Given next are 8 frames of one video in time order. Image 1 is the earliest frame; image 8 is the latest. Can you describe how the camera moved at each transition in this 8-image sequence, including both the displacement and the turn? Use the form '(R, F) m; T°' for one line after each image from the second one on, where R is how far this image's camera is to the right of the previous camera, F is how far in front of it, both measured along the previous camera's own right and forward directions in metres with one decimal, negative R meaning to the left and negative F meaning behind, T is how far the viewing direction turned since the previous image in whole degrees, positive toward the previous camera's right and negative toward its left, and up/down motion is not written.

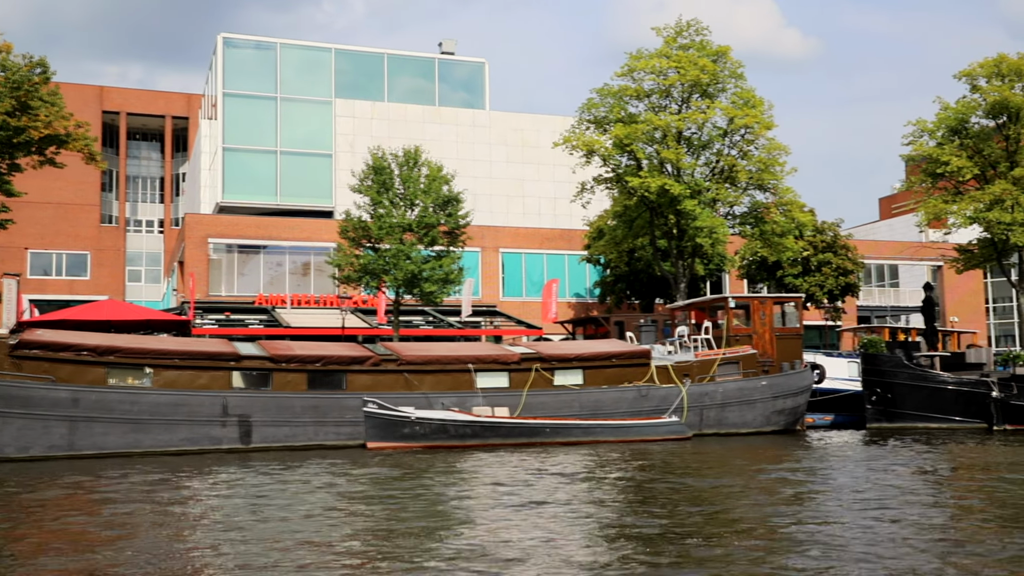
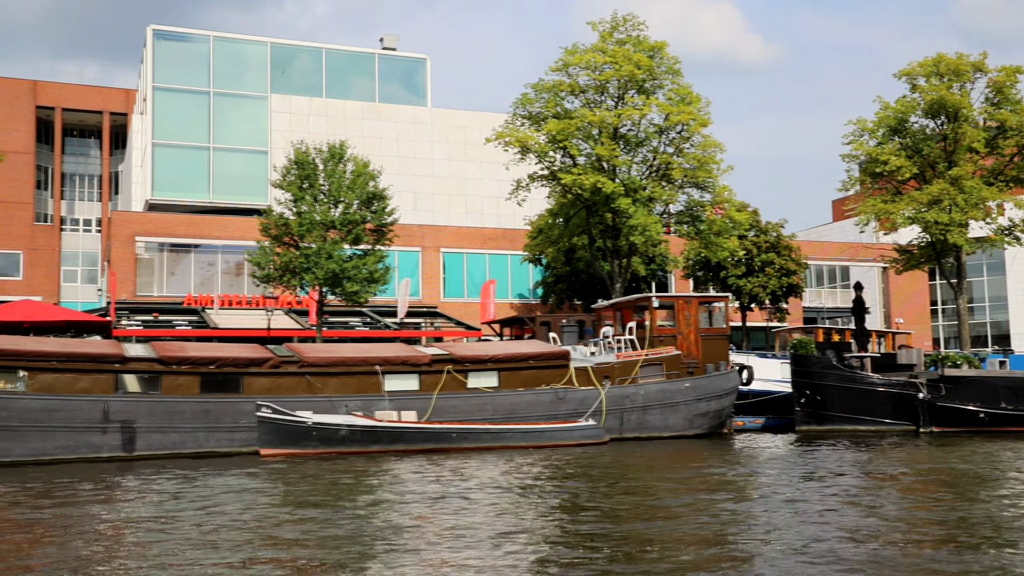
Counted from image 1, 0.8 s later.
(+1.3, +1.0) m; +2°
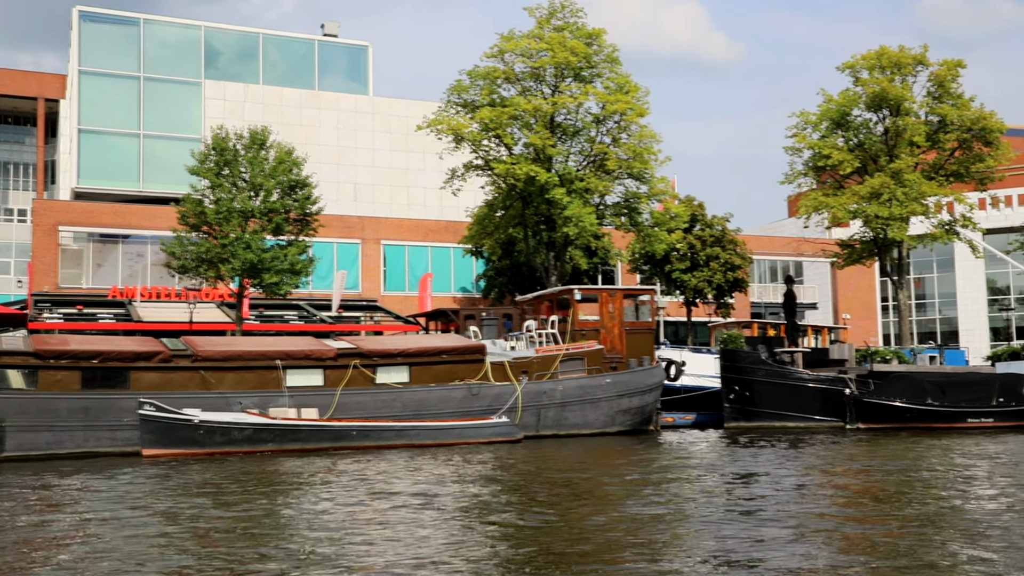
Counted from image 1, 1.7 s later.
(+1.3, +1.1) m; +2°
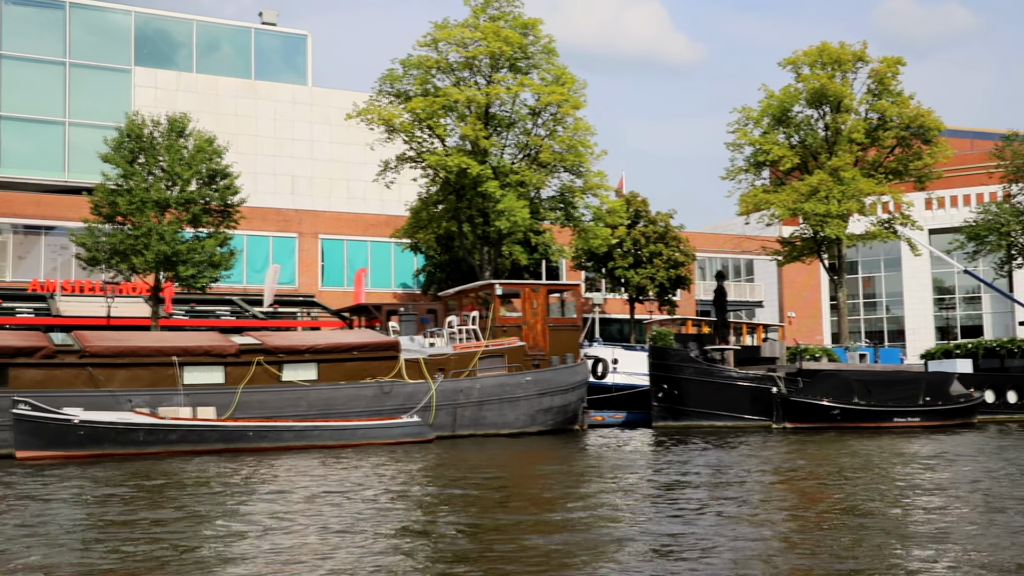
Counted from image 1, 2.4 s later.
(+1.0, +0.9) m; +2°
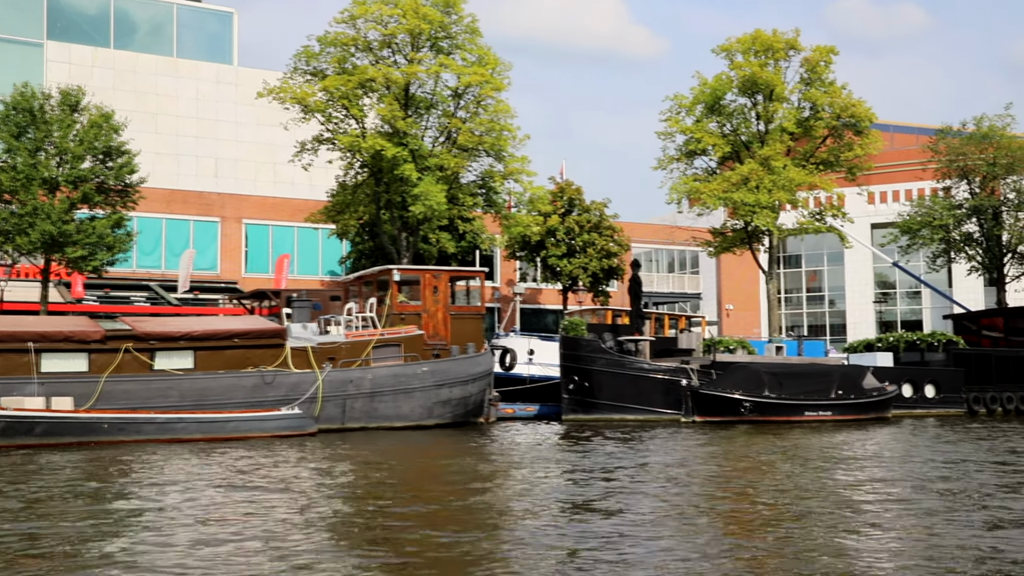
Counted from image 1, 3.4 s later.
(+1.4, +1.2) m; +3°
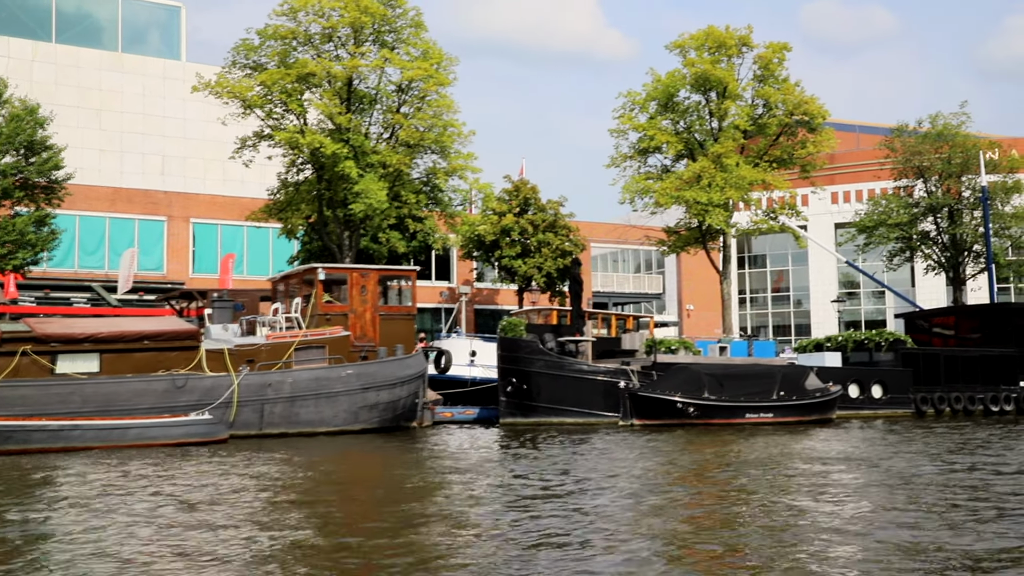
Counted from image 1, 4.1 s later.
(+1.0, +0.9) m; +2°
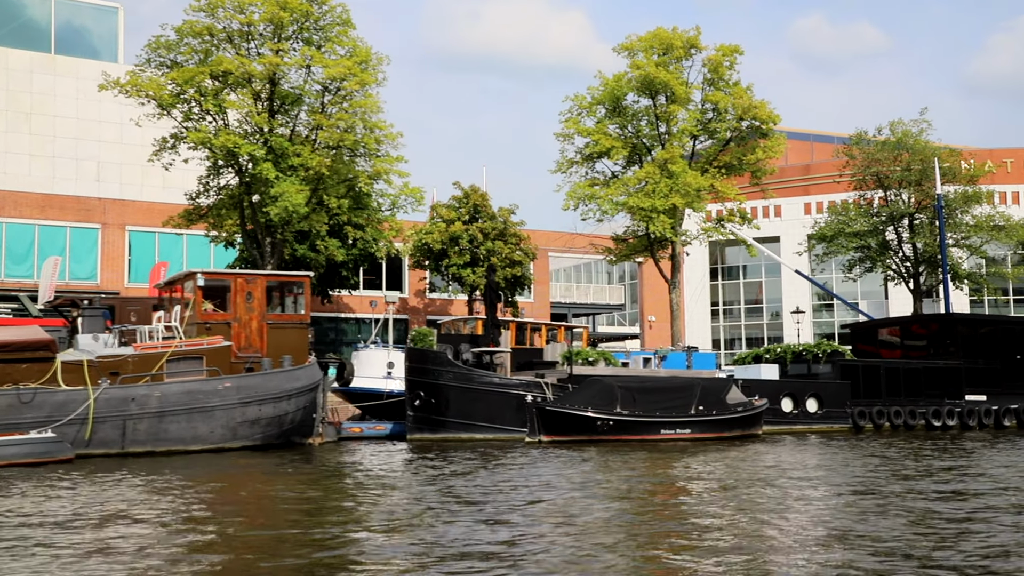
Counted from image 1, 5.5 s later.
(+2.0, +1.6) m; +1°
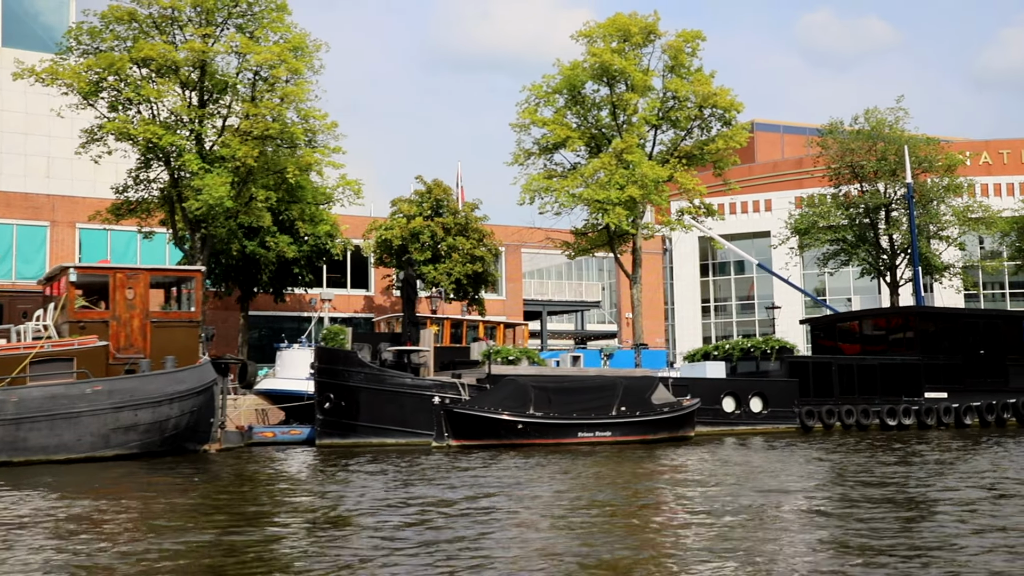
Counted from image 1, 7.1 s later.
(+2.2, +1.7) m; 0°
